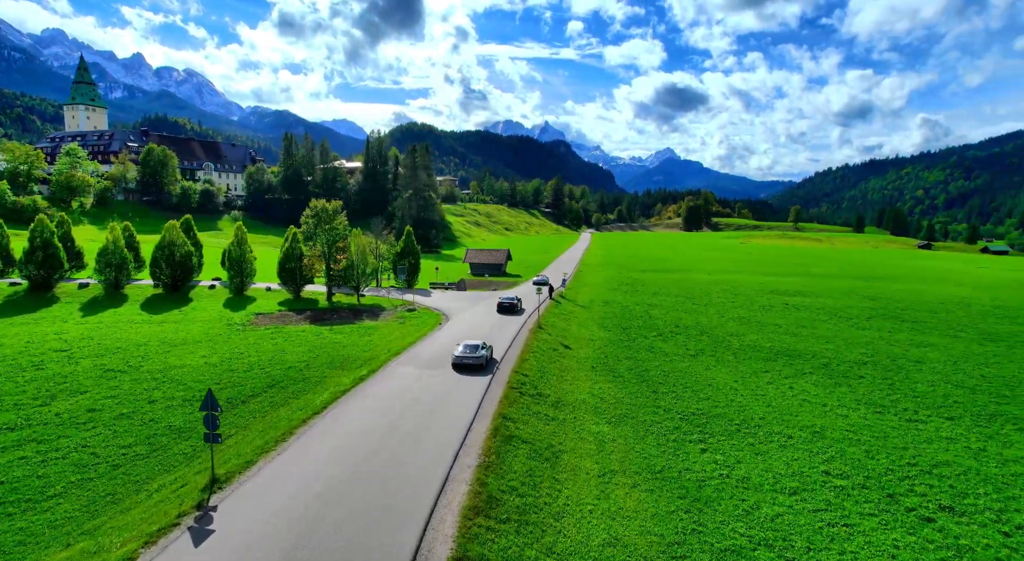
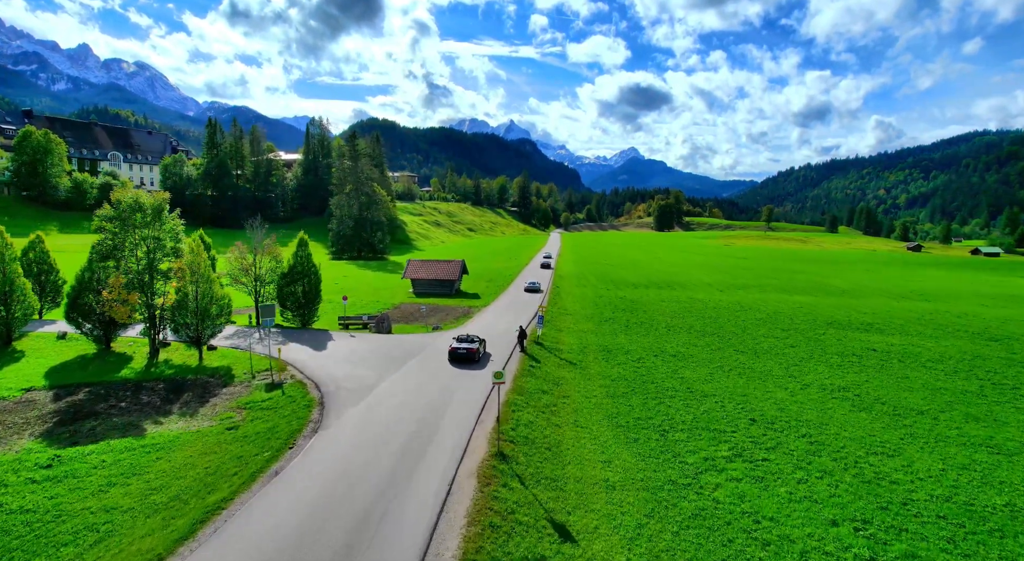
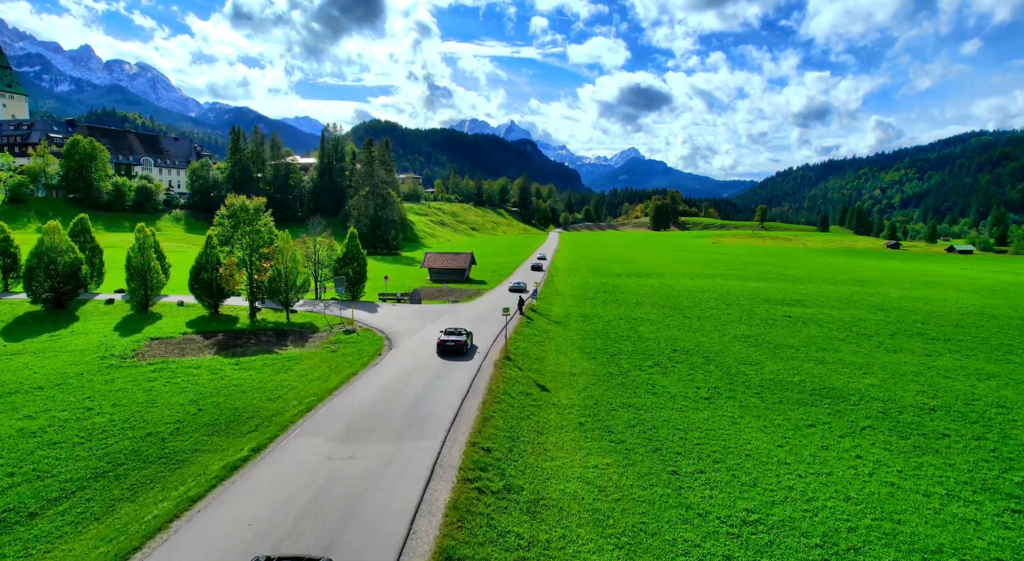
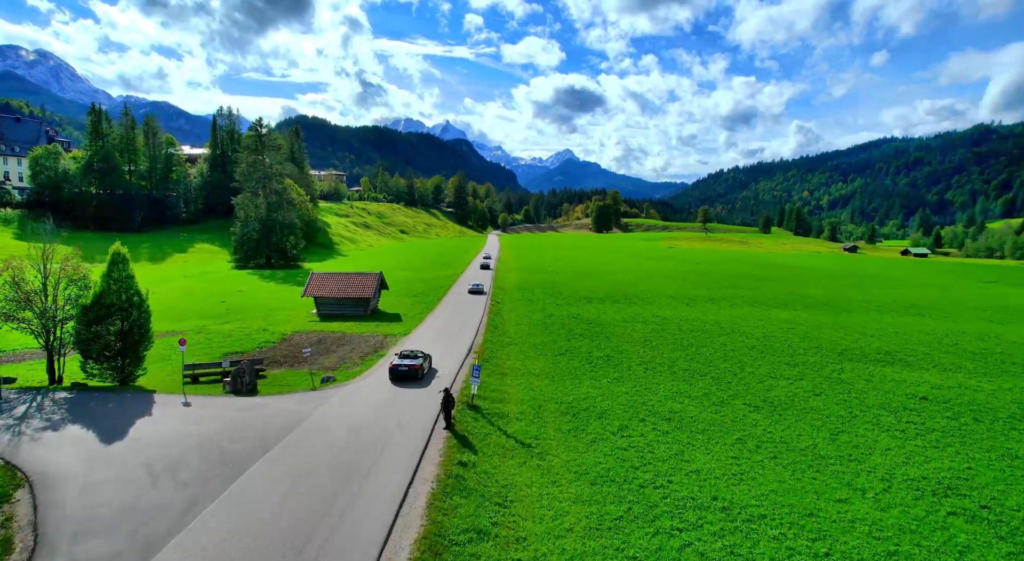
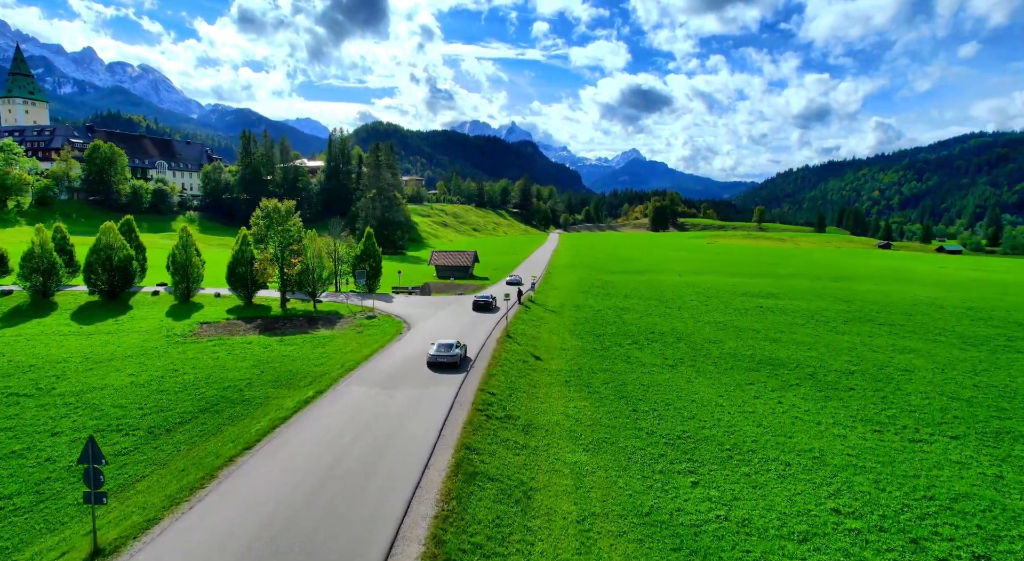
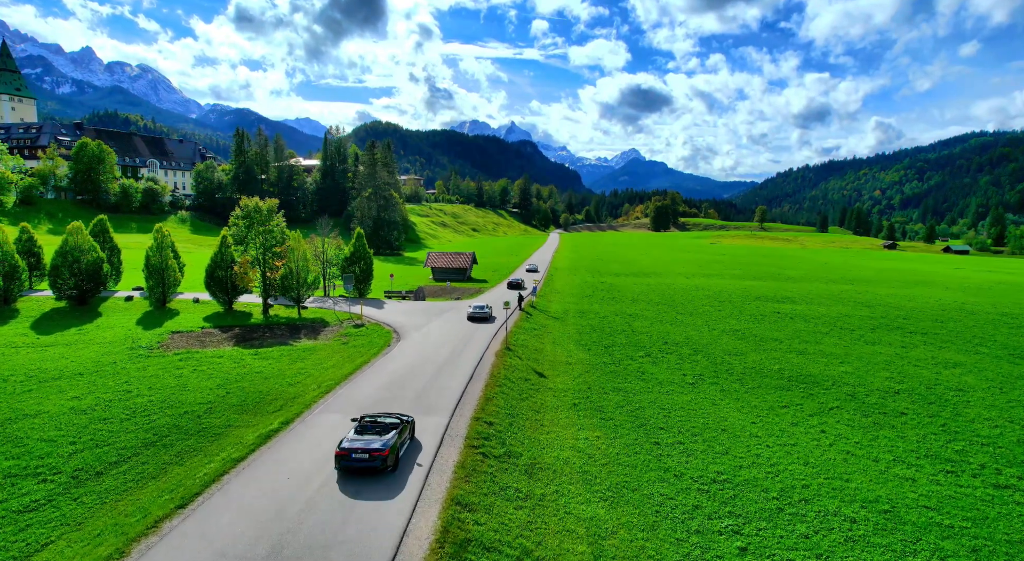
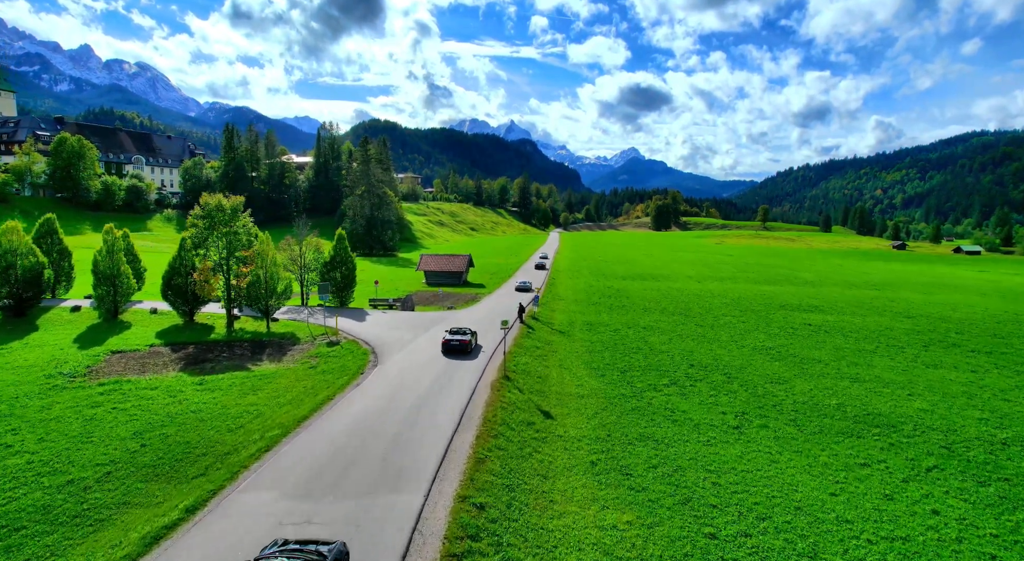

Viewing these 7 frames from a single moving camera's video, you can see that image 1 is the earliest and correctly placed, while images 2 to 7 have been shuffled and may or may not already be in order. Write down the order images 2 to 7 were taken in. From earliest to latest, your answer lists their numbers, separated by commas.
5, 6, 3, 7, 2, 4
